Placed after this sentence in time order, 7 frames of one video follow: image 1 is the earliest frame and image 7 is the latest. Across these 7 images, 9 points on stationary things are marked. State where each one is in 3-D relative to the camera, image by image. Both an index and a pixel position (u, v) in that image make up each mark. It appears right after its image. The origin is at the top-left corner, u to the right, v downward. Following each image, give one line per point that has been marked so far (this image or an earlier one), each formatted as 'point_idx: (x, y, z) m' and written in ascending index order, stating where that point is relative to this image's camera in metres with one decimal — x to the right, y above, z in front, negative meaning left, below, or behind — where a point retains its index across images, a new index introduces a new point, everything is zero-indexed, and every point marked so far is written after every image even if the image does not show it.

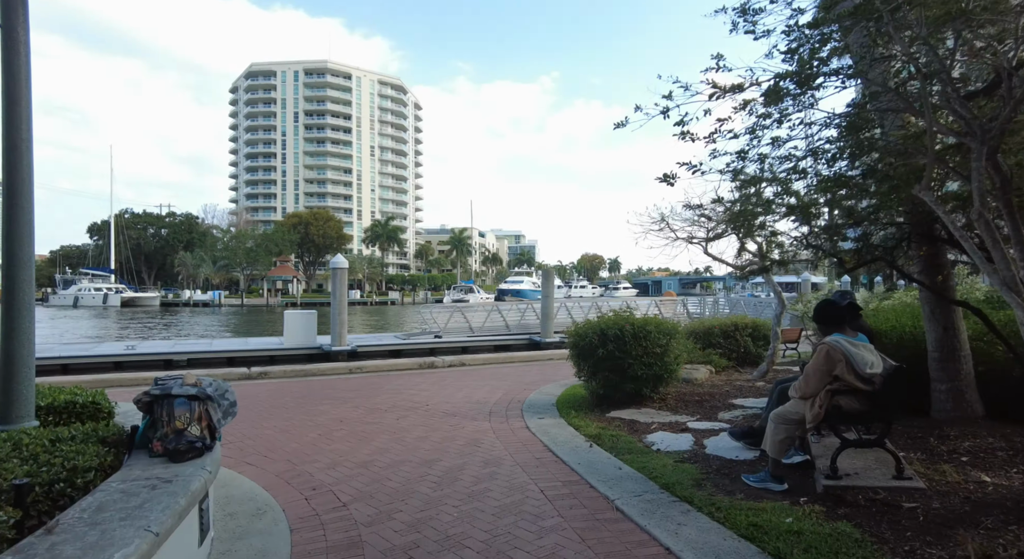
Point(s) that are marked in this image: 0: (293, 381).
0: (-3.9, -1.8, +10.2) m
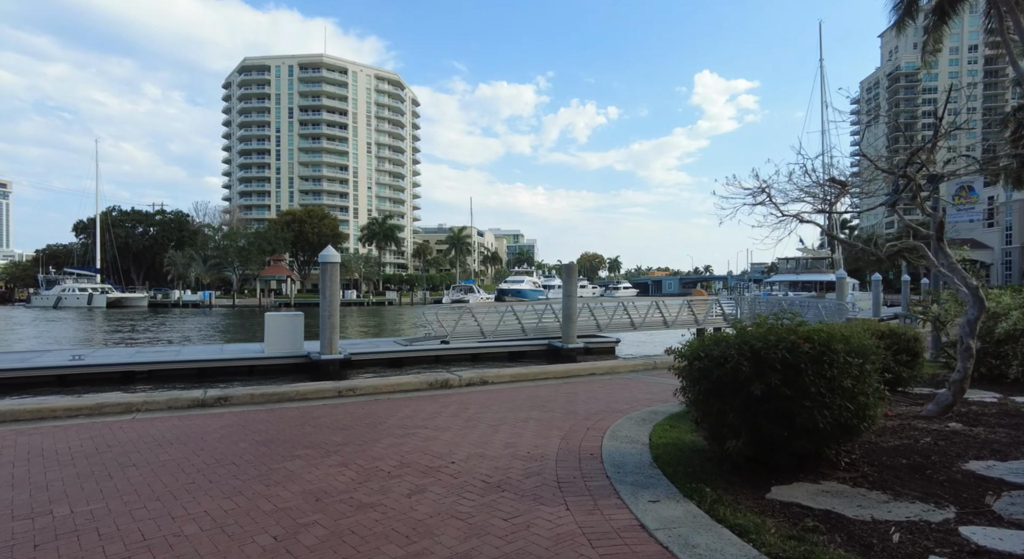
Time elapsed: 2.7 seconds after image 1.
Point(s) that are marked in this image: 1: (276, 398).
0: (-3.3, -1.7, +7.6) m
1: (-3.4, -1.7, +8.1) m
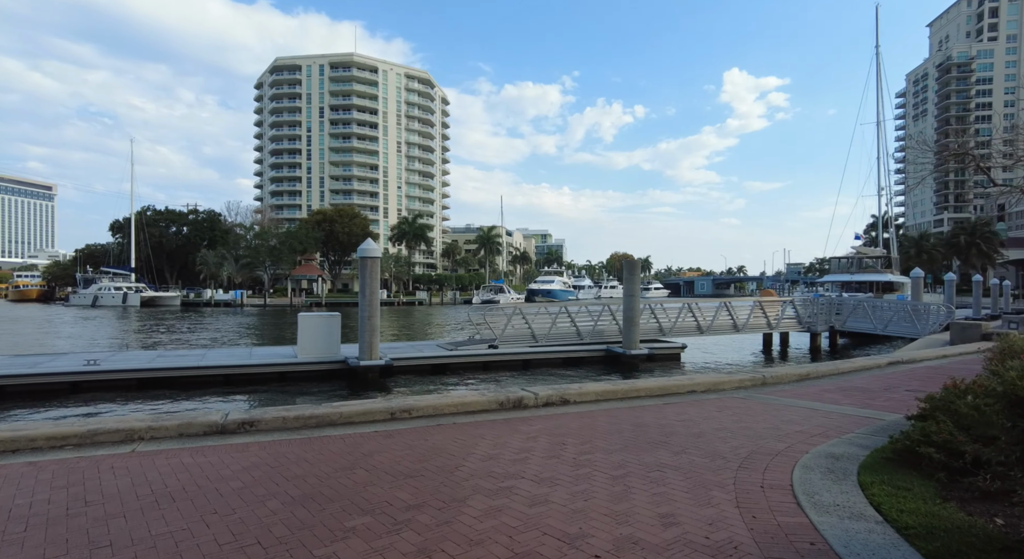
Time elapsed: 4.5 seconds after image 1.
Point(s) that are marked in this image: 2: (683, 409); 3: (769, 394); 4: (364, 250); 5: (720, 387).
0: (-2.2, -1.7, +5.9) m
1: (-2.3, -1.6, +6.4) m
2: (+2.2, -1.6, +7.1) m
3: (+3.8, -1.7, +8.4) m
4: (-3.5, +0.7, +13.3) m
5: (+3.2, -1.7, +8.8) m
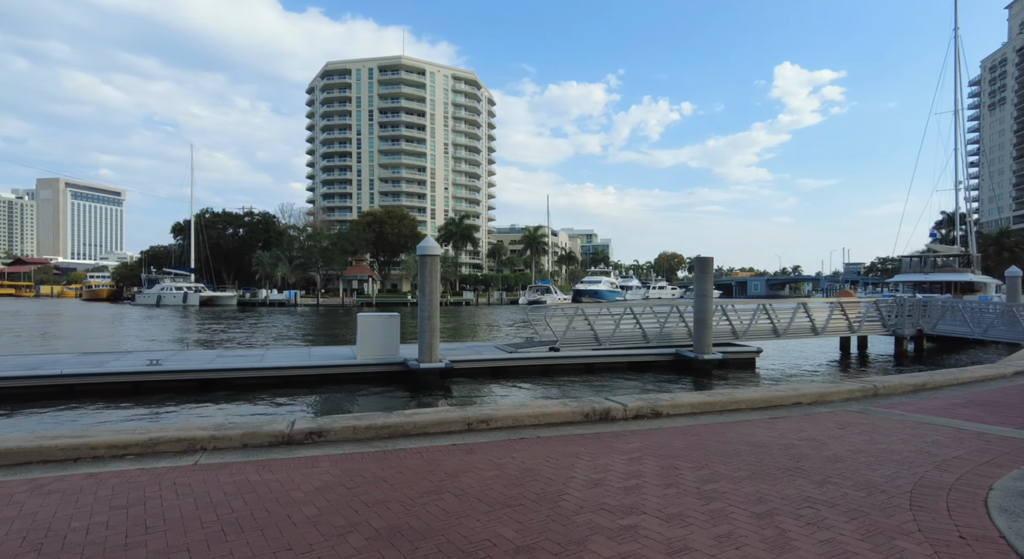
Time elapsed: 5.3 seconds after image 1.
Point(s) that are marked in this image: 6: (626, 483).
0: (-1.3, -1.6, +5.3) m
1: (-1.3, -1.6, +5.9) m
2: (+3.1, -1.6, +6.2) m
3: (+4.9, -1.7, +7.4) m
4: (-2.0, +0.7, +12.8) m
5: (+4.3, -1.6, +7.8) m
6: (+0.9, -1.6, +4.4) m
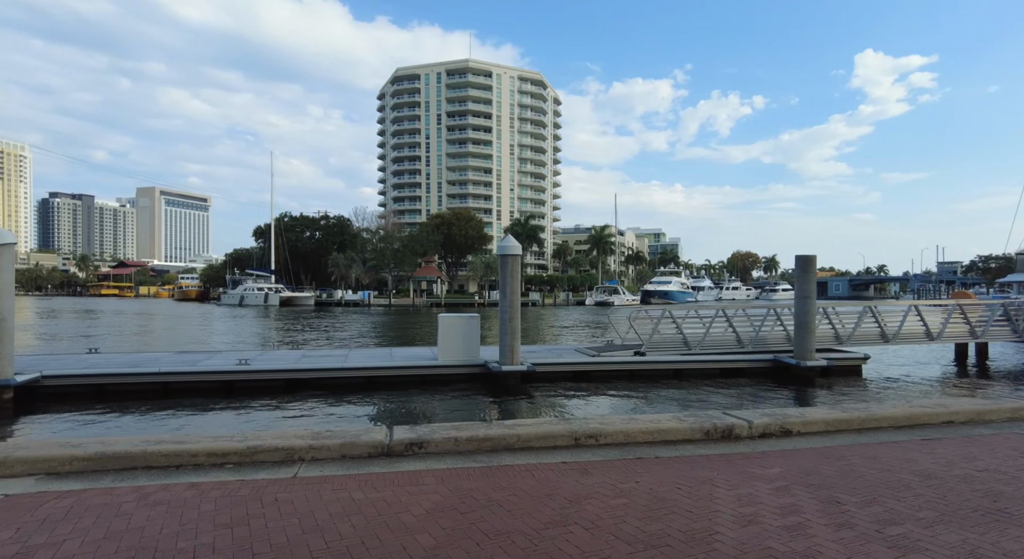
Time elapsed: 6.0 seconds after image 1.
0: (-0.3, -1.6, +4.9) m
1: (-0.2, -1.6, +5.4) m
2: (+4.2, -1.6, +5.3) m
3: (+6.1, -1.7, +6.2) m
4: (-0.2, +0.7, +12.4) m
5: (+5.6, -1.6, +6.7) m
6: (+1.8, -1.6, +3.7) m
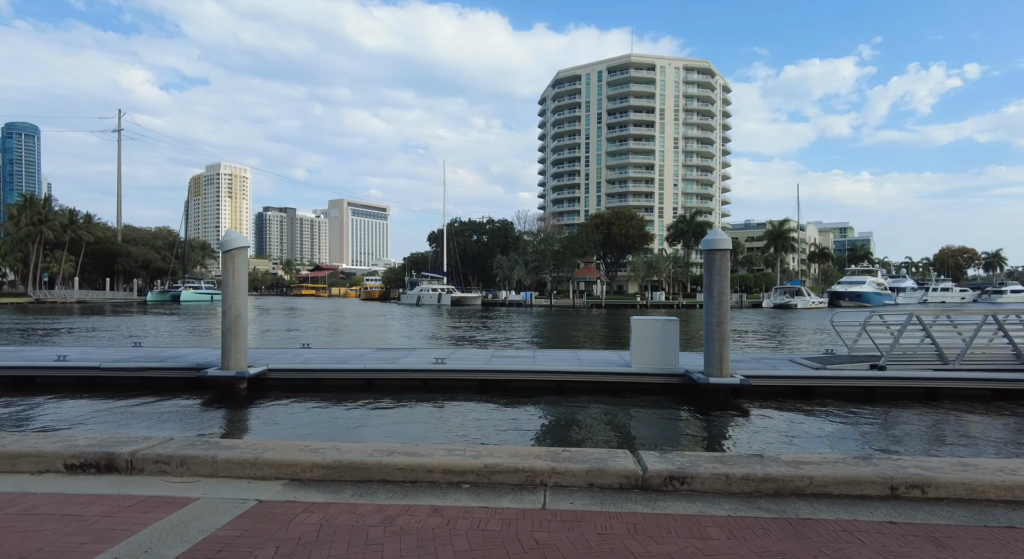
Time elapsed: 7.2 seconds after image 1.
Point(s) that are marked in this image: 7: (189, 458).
0: (+1.7, -1.6, +3.7) m
1: (+1.9, -1.5, +4.2) m
2: (+6.2, -1.6, +2.9) m
3: (+8.2, -1.6, +3.3) m
4: (+3.9, +0.7, +11.0) m
5: (+7.9, -1.6, +3.9) m
6: (+3.4, -1.5, +2.0) m
7: (-2.6, -1.4, +4.5) m
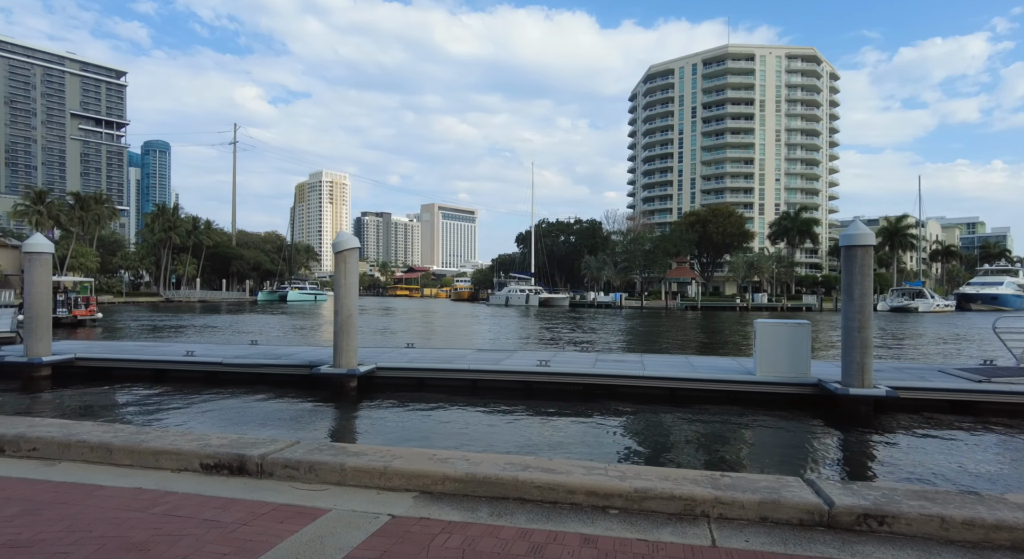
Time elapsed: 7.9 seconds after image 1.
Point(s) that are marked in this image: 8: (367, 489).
0: (+2.6, -1.6, +2.9) m
1: (+2.9, -1.5, +3.4) m
2: (+6.9, -1.5, +1.4) m
3: (+9.0, -1.6, +1.5) m
4: (+5.9, +0.8, +9.7) m
5: (+8.7, -1.5, +2.1) m
6: (+4.0, -1.5, +1.0) m
7: (-1.5, -1.4, +4.3) m
8: (-1.1, -1.6, +4.2) m
